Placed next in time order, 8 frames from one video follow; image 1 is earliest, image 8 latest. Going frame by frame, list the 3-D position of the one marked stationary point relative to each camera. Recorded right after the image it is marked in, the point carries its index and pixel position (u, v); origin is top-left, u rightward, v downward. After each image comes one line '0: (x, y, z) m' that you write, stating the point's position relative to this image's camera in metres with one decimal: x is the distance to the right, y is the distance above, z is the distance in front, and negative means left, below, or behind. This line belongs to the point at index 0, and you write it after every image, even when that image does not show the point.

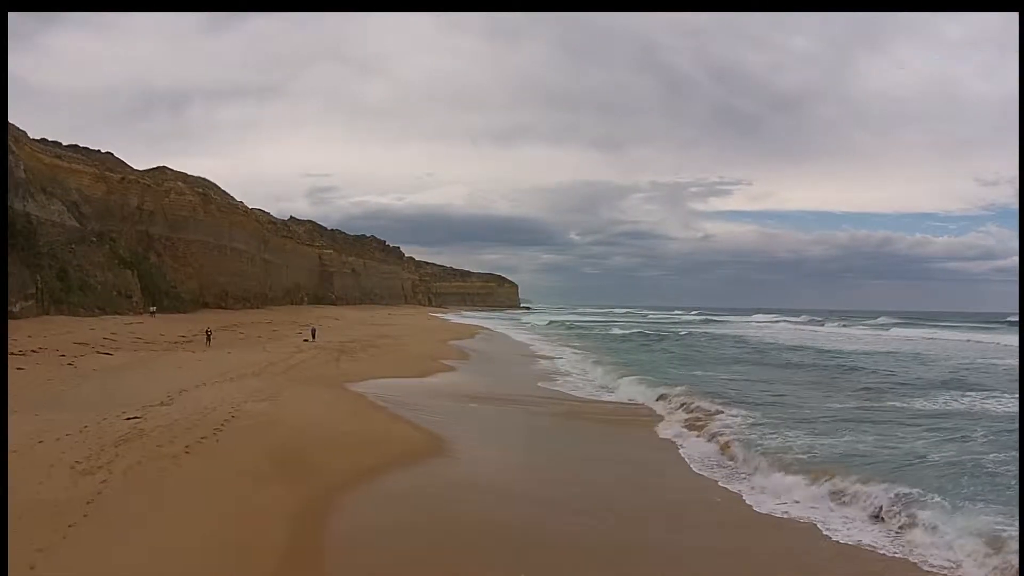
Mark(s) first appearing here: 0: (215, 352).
0: (-8.1, -1.8, +19.5) m
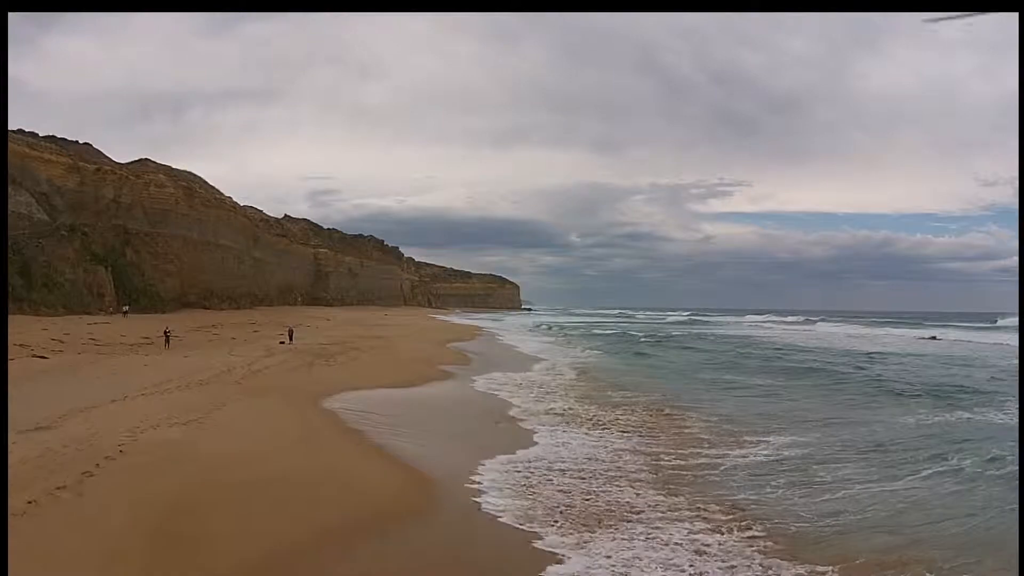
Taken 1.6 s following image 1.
0: (-8.0, -1.6, +16.9) m
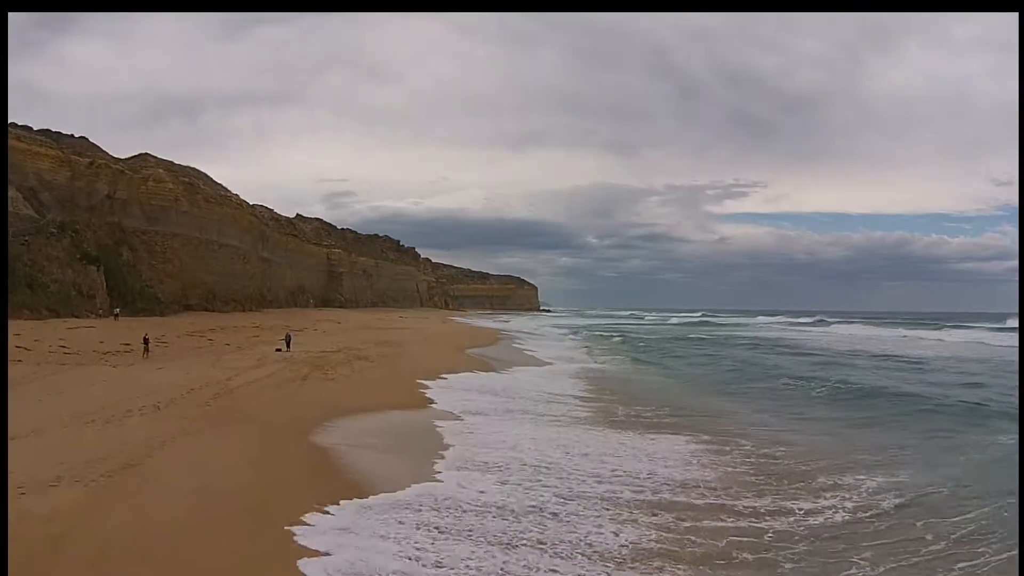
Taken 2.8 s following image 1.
0: (-7.3, -1.6, +14.4) m
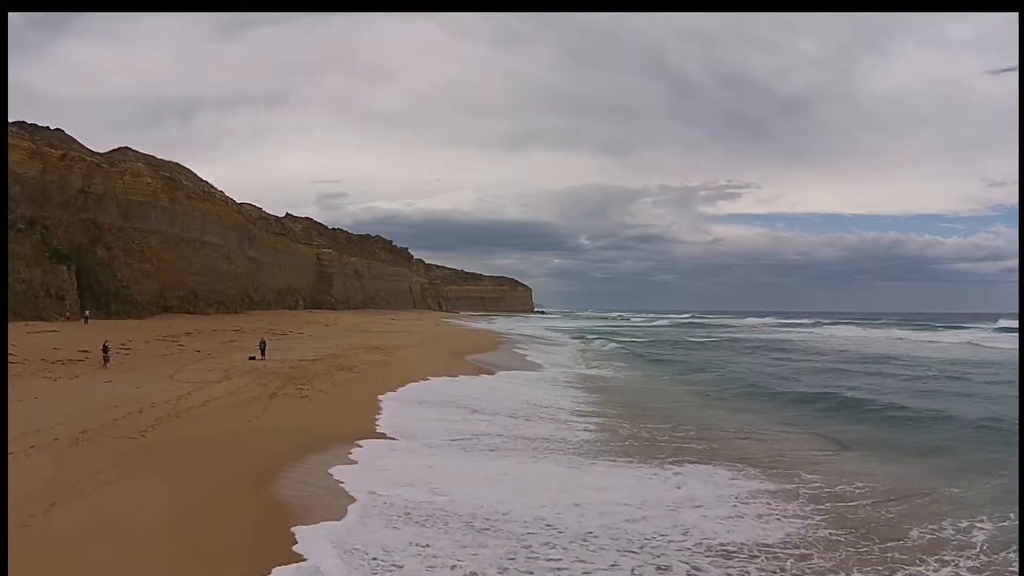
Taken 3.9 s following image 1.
0: (-7.2, -1.6, +12.5) m
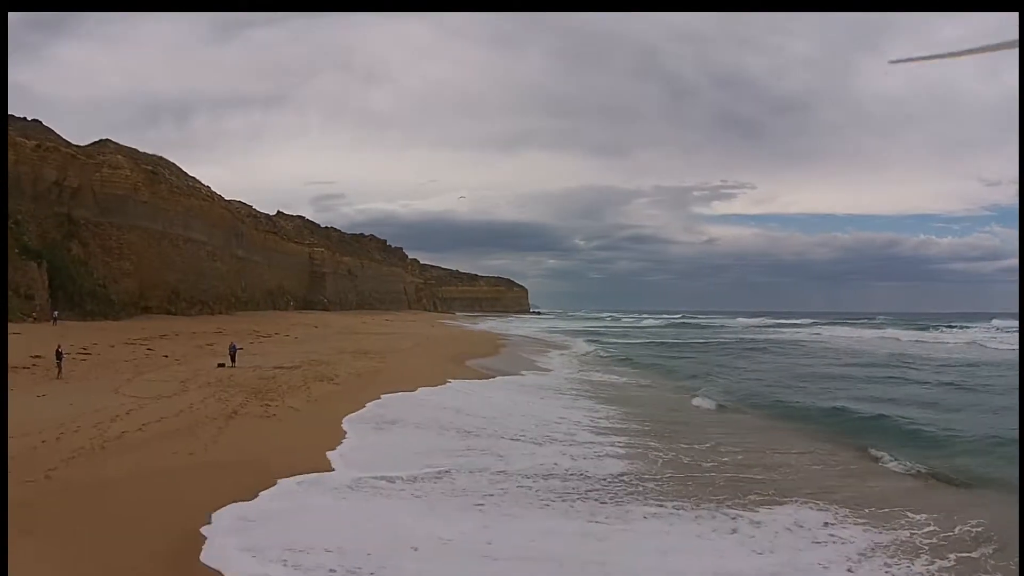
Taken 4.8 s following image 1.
0: (-7.0, -1.6, +10.7) m
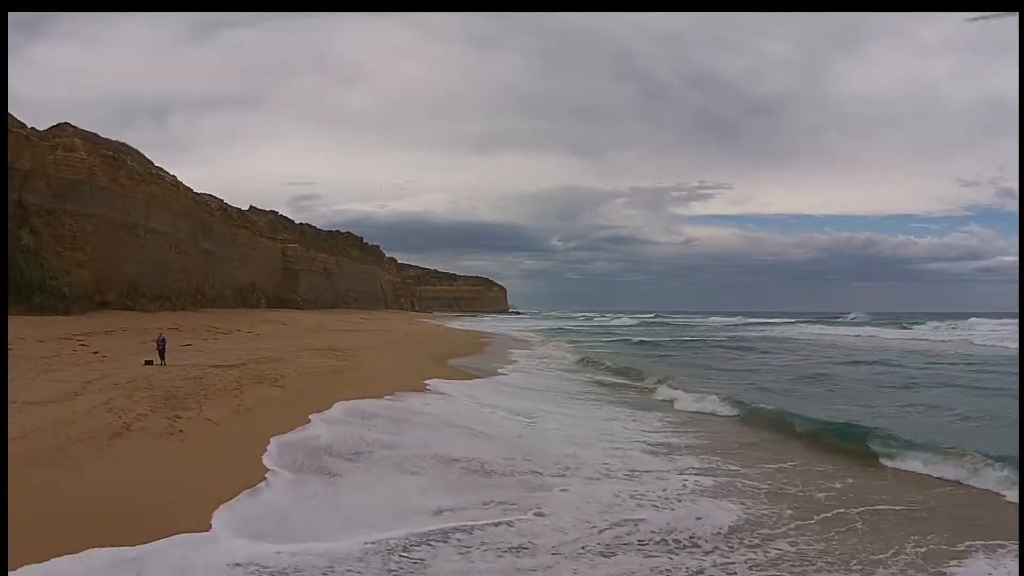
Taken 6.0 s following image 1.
0: (-7.0, -1.3, +8.1) m
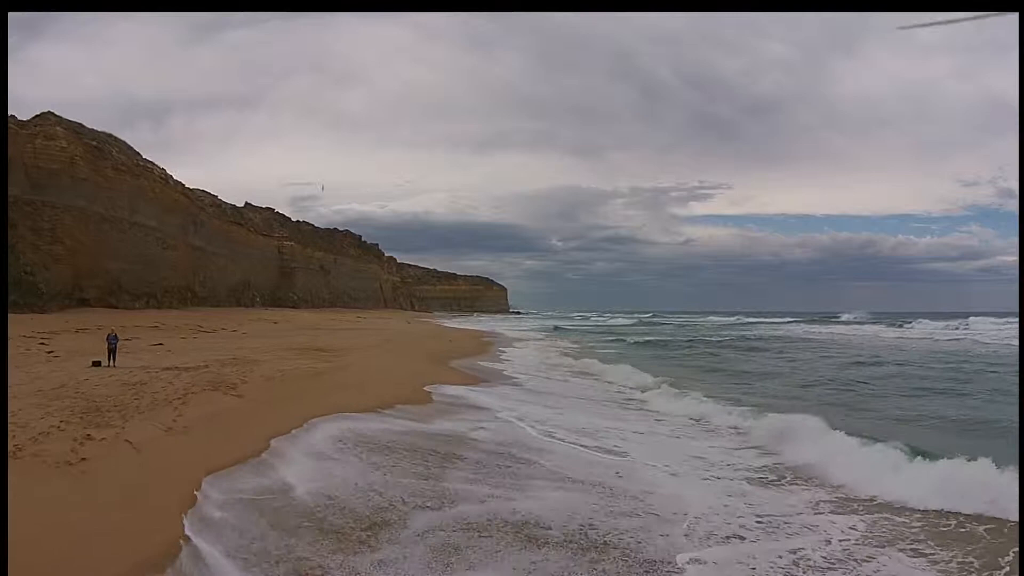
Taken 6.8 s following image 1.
0: (-6.8, -1.1, +6.5) m
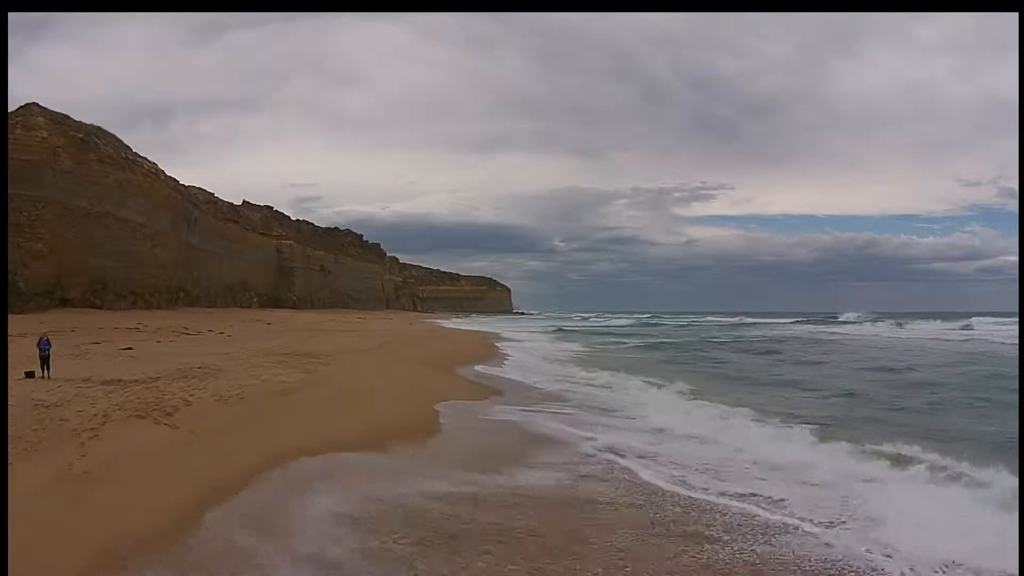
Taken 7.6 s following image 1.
0: (-6.4, -1.1, +4.9) m
